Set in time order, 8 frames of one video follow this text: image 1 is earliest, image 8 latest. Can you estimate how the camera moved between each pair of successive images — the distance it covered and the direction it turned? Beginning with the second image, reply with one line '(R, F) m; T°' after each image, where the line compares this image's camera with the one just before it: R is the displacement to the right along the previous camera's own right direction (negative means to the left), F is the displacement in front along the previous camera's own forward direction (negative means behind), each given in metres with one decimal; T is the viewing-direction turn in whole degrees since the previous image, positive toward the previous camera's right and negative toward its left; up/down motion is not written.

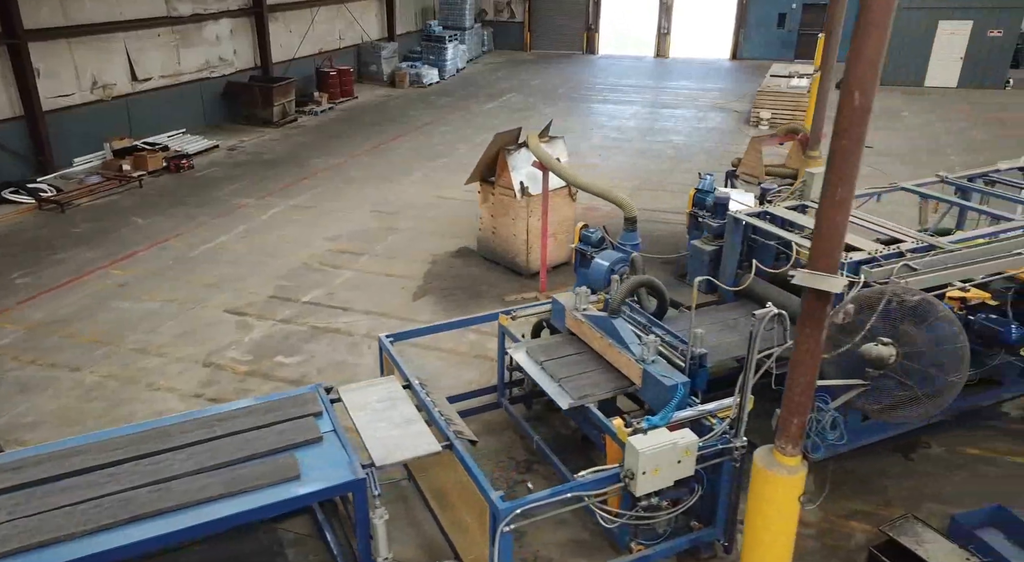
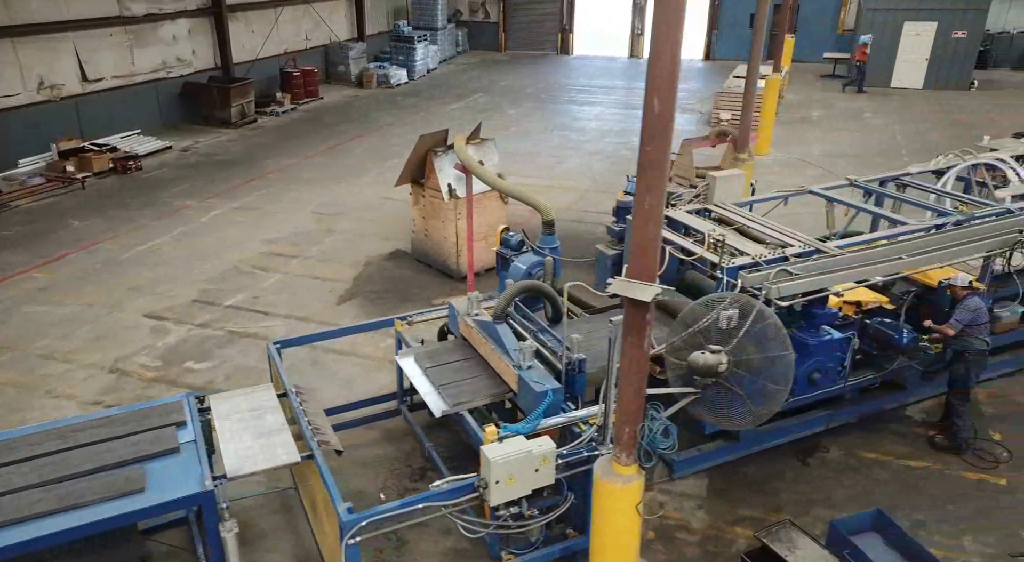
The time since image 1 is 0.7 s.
(+0.7, 0.0) m; +1°
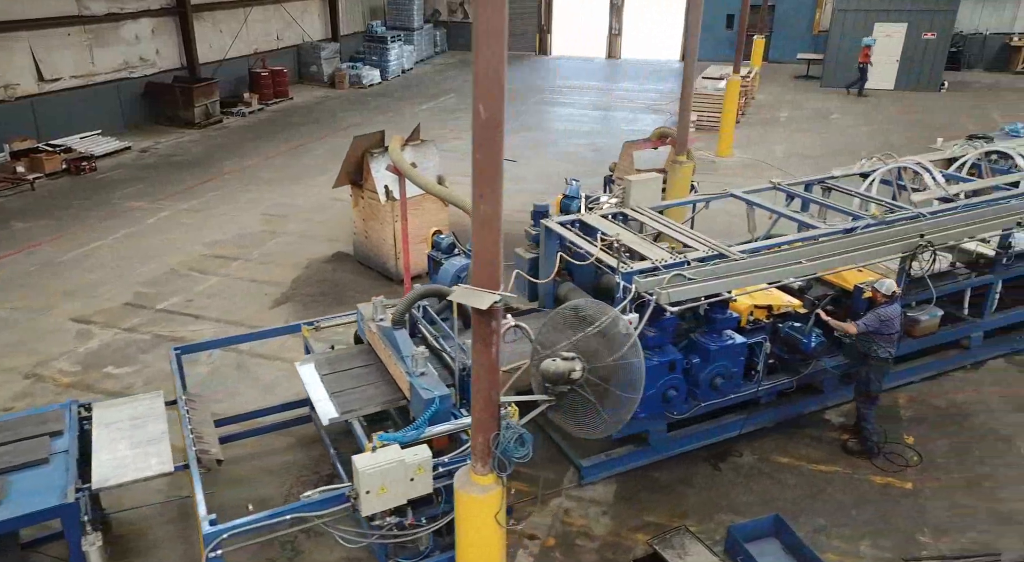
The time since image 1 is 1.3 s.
(+0.6, 0.0) m; +1°
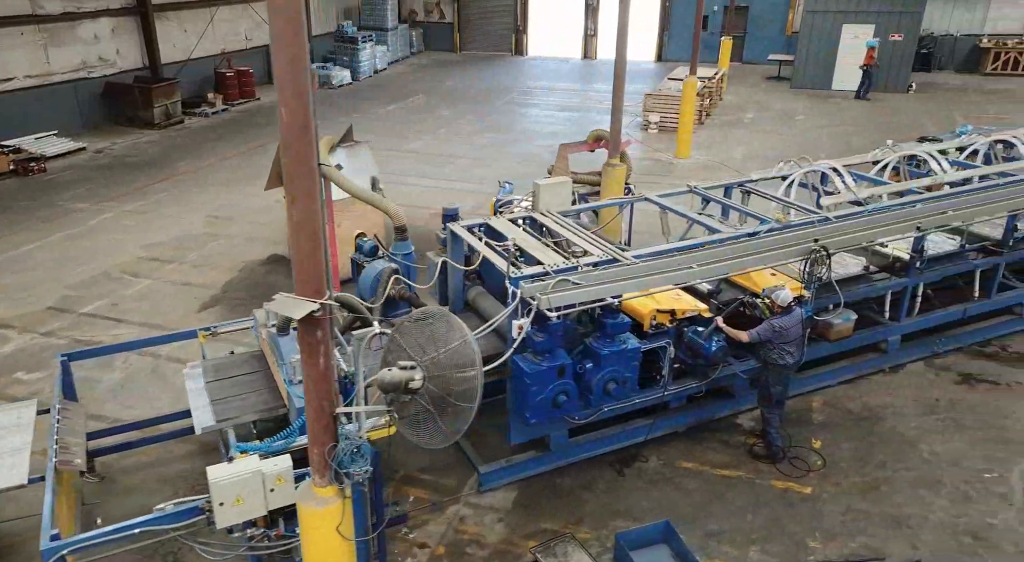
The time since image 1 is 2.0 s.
(+0.6, 0.0) m; +1°
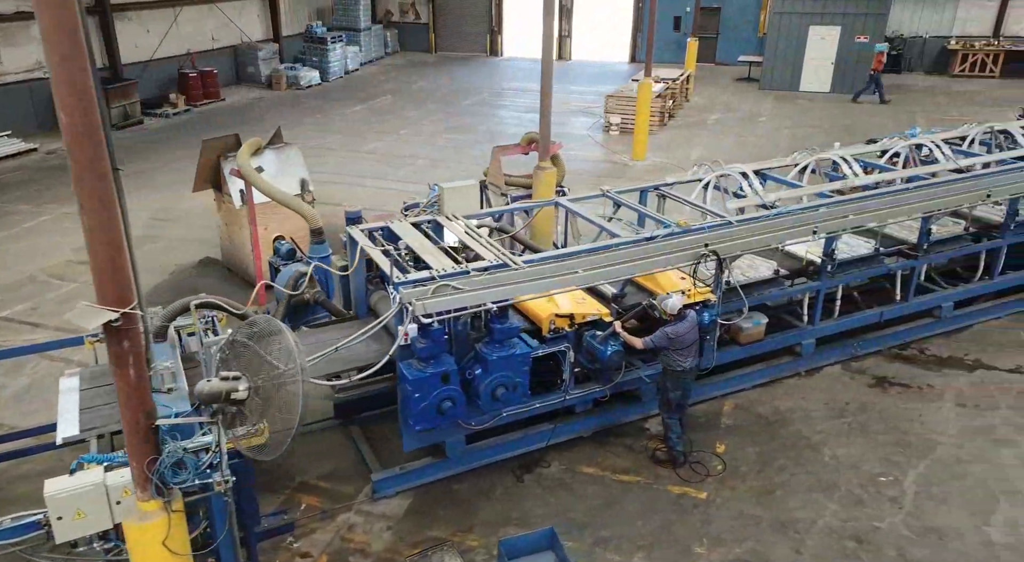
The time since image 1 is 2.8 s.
(+0.7, 0.0) m; +1°
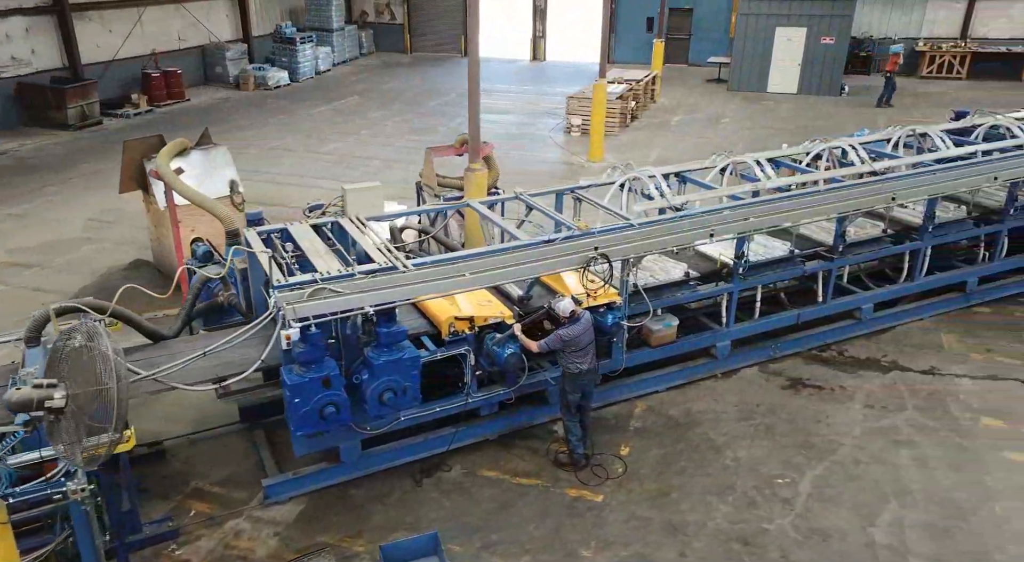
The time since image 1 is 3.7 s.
(+0.7, 0.0) m; +1°
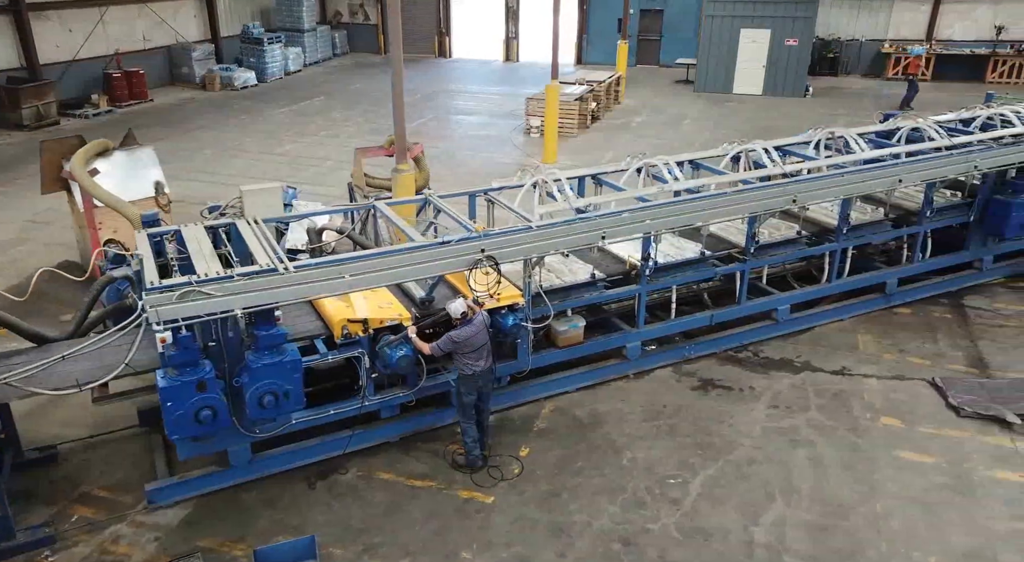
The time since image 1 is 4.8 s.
(+0.7, 0.0) m; +1°
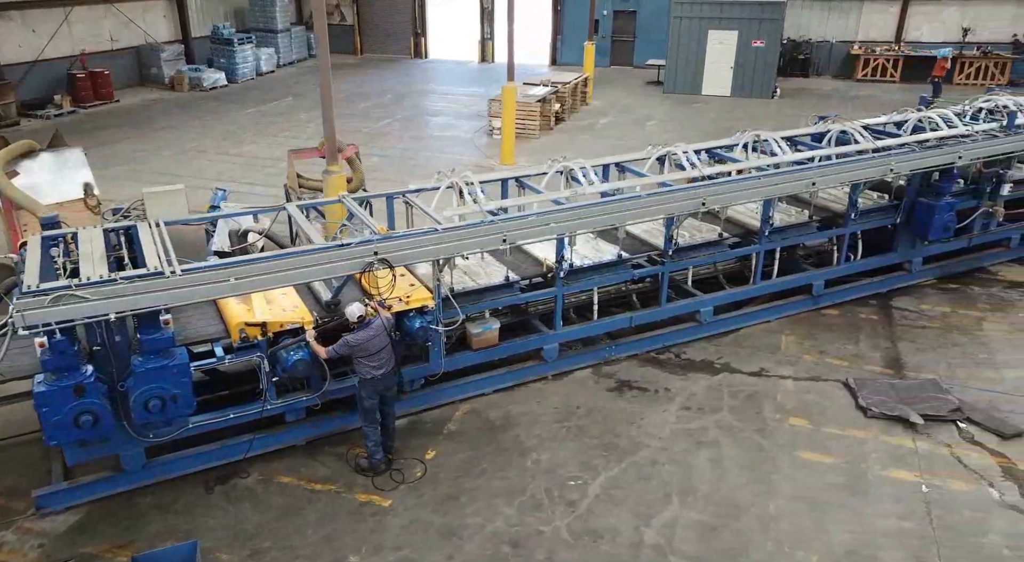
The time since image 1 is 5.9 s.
(+0.6, 0.0) m; +1°
